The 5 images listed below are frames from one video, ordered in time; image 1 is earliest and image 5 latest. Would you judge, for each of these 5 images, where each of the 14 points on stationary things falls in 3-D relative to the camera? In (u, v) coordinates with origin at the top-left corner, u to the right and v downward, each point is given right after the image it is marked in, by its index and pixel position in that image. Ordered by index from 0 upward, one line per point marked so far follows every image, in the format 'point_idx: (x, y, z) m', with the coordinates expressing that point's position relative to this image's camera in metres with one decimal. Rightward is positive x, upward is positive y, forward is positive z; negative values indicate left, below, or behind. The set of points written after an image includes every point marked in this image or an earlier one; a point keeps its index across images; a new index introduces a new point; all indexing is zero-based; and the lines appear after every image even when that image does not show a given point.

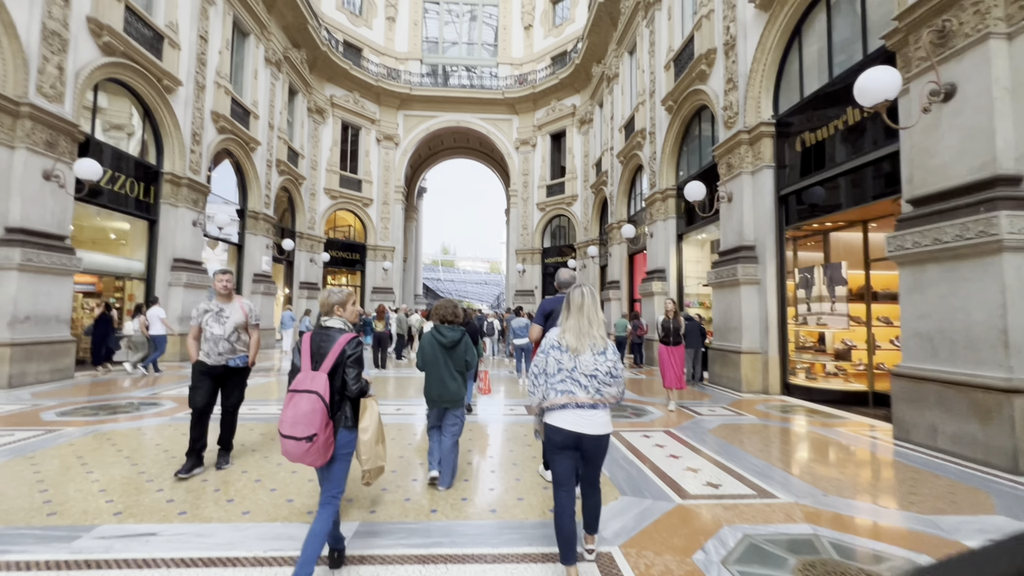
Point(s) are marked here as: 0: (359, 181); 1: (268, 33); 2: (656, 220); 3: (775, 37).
0: (-6.0, +4.2, +18.5) m
1: (-6.8, +7.1, +13.1) m
2: (+3.1, +1.5, +10.2) m
3: (+3.5, +3.3, +6.2) m
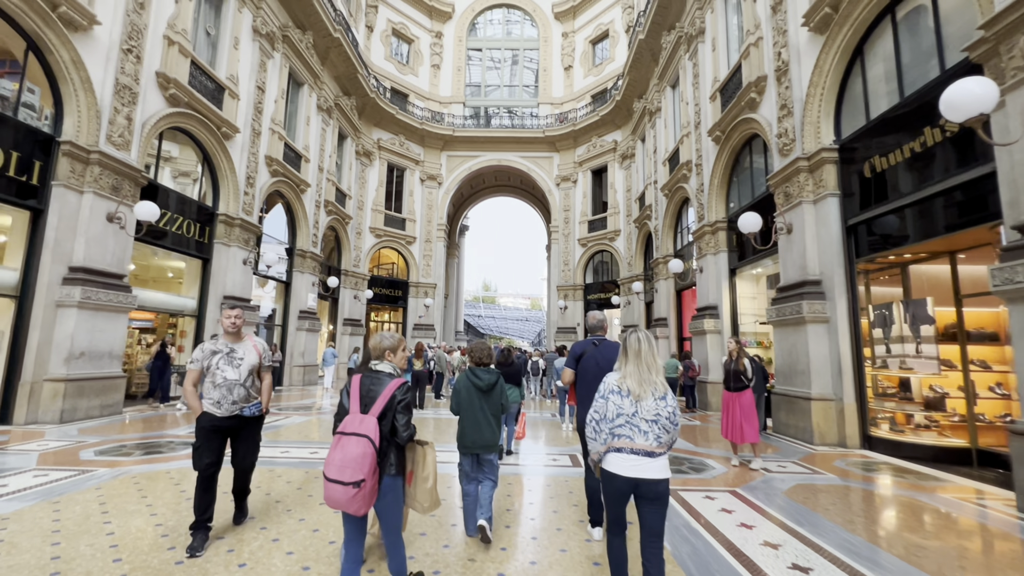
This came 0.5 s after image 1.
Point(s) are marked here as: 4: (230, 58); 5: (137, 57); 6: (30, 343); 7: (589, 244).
0: (-4.4, +2.7, +18.9) m
1: (-5.6, +6.1, +13.9) m
2: (+4.0, +0.7, +9.7) m
3: (+4.0, +2.9, +5.9) m
4: (-5.8, +4.8, +9.8) m
5: (-5.8, +3.6, +7.3) m
6: (-6.2, -0.7, +6.0) m
7: (+3.0, +1.7, +18.4) m
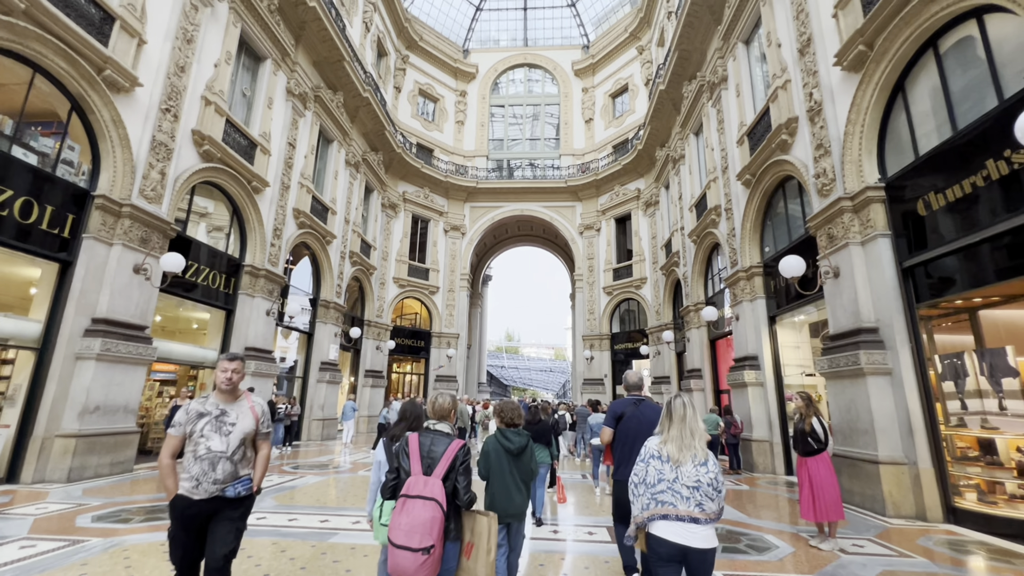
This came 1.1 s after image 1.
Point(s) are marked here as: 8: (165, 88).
0: (-3.5, +0.7, +19.0) m
1: (-5.0, +4.6, +14.4) m
2: (+4.5, -0.3, +9.2) m
3: (+4.3, +2.3, +5.6) m
4: (-5.4, +3.7, +10.2) m
5: (-5.5, +2.8, +7.6) m
6: (-5.8, -1.4, +5.9) m
7: (+3.9, -0.2, +18.0) m
8: (-5.5, +3.2, +7.4) m
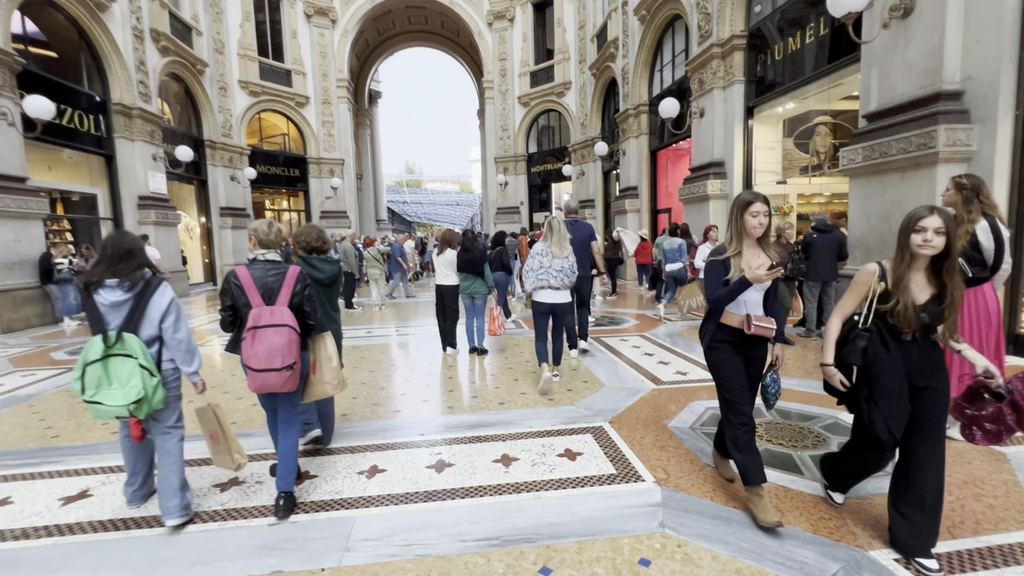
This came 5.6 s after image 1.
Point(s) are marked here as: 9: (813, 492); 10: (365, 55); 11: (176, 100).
0: (-6.8, +6.5, +14.2) m
1: (-7.4, +8.5, +8.4) m
2: (+3.0, +3.0, +7.0) m
3: (+3.5, +4.2, +2.8) m
4: (-6.9, +6.3, +4.7) m
5: (-6.5, +4.6, +2.7) m
6: (-6.5, +0.1, +2.4) m
7: (+0.7, +5.9, +15.0) m
8: (-6.5, +4.8, +2.4) m
9: (+1.1, -0.8, +1.8) m
10: (-5.8, +9.1, +18.5) m
11: (-7.8, +4.4, +10.9) m
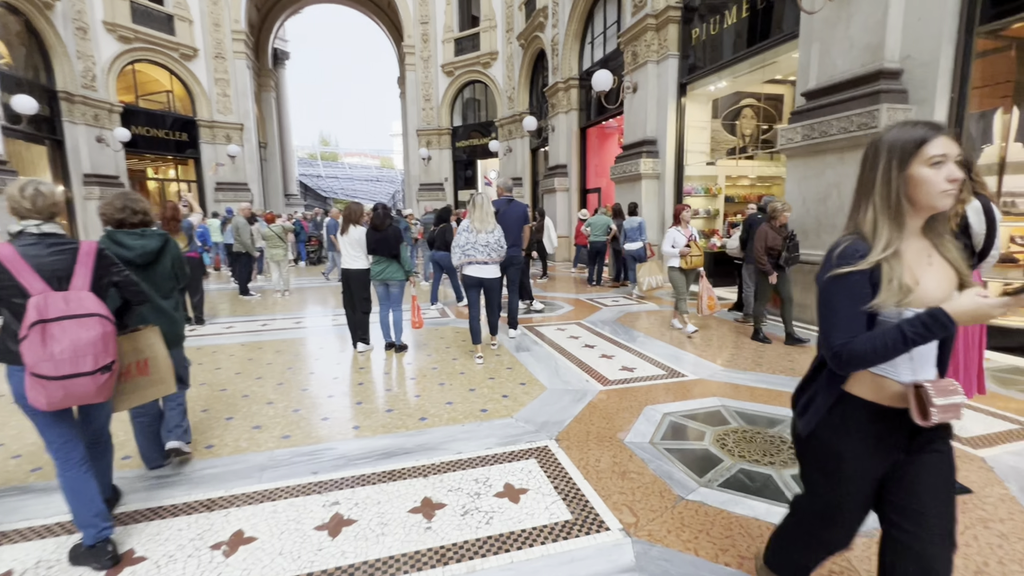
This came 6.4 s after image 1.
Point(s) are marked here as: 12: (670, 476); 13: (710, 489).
0: (-8.9, +7.0, +12.2) m
1: (-8.5, +8.7, +6.3) m
2: (+1.9, +3.2, +6.7) m
3: (+3.1, +4.3, +2.6) m
4: (-7.5, +6.3, +2.8) m
5: (-6.8, +4.6, +0.9) m
6: (-6.7, +0.1, +0.8) m
7: (-1.7, +6.5, +14.1) m
8: (-6.7, +4.8, +0.6) m
9: (+0.9, -0.8, +1.5) m
10: (-8.5, +9.8, +16.4) m
11: (-9.3, +4.7, +8.8) m
12: (+0.6, -0.7, +1.8) m
13: (+0.7, -0.7, +1.7) m
